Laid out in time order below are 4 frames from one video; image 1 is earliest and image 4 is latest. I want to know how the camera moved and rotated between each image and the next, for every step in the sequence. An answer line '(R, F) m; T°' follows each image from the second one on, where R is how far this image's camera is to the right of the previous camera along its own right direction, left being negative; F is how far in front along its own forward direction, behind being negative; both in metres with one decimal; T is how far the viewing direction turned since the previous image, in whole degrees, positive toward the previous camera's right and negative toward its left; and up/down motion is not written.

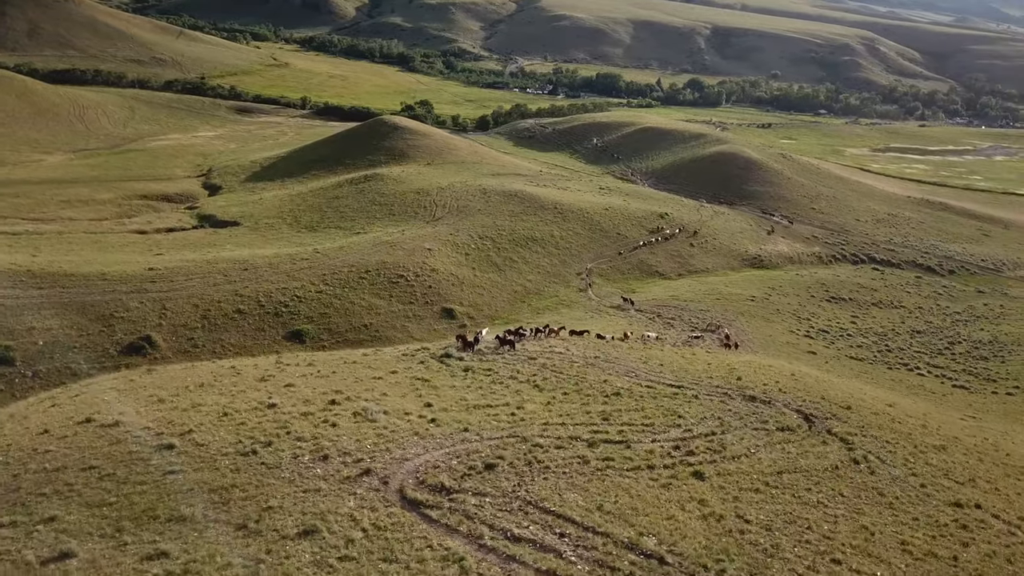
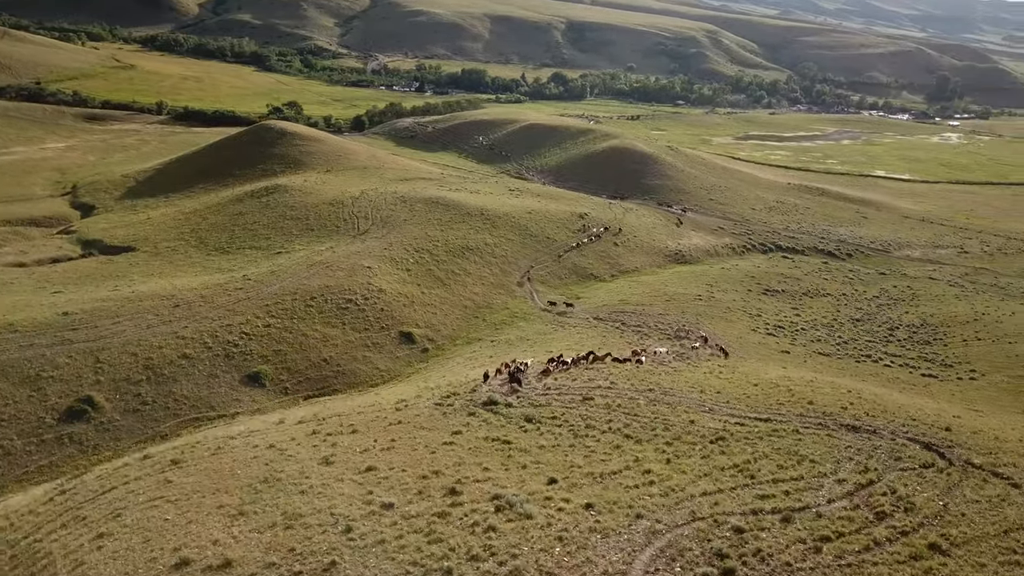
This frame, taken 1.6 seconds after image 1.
(-5.4, +3.2) m; +10°
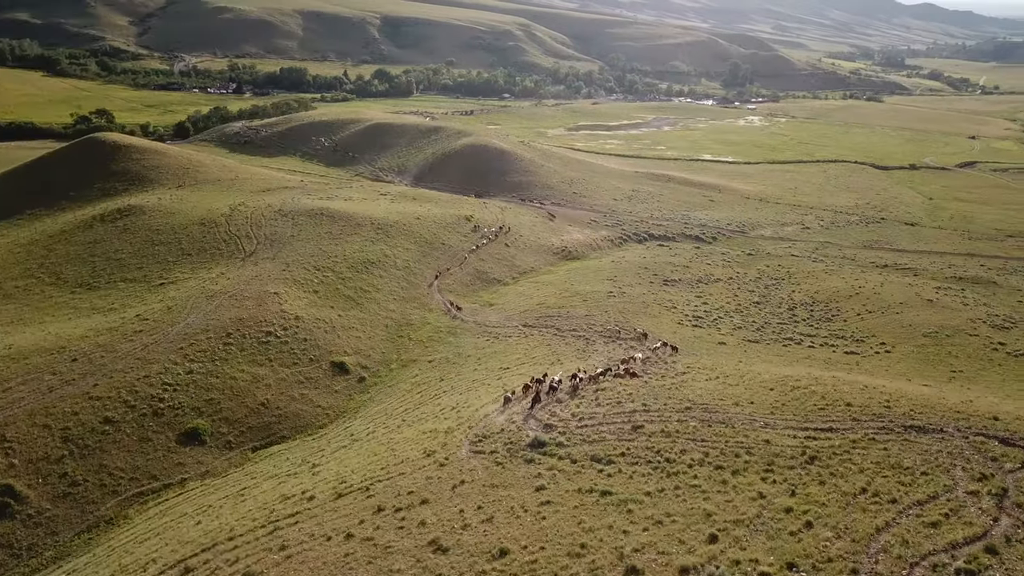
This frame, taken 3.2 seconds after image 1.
(-5.7, +2.7) m; +12°
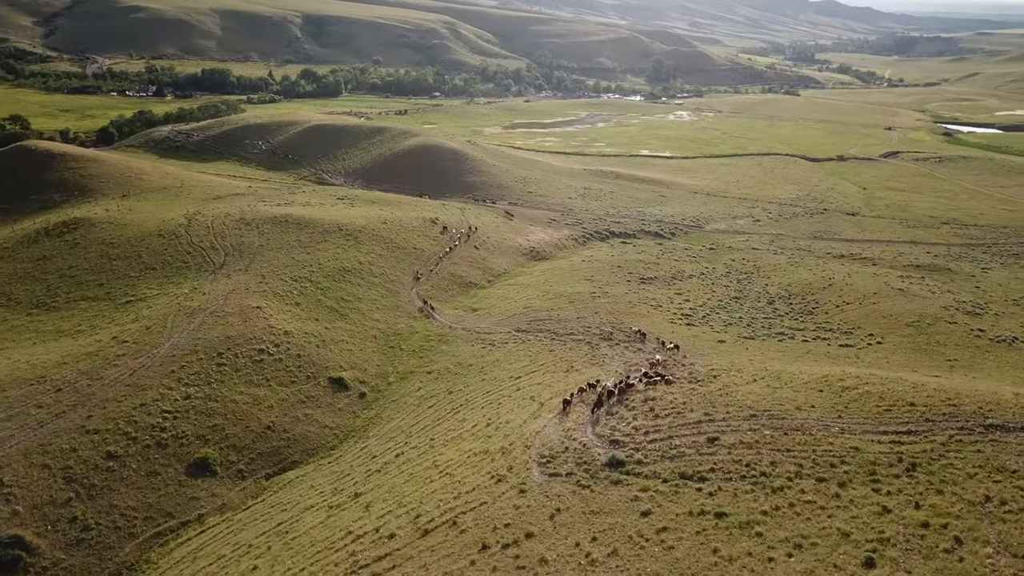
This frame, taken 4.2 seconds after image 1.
(-3.7, +1.3) m; +5°
